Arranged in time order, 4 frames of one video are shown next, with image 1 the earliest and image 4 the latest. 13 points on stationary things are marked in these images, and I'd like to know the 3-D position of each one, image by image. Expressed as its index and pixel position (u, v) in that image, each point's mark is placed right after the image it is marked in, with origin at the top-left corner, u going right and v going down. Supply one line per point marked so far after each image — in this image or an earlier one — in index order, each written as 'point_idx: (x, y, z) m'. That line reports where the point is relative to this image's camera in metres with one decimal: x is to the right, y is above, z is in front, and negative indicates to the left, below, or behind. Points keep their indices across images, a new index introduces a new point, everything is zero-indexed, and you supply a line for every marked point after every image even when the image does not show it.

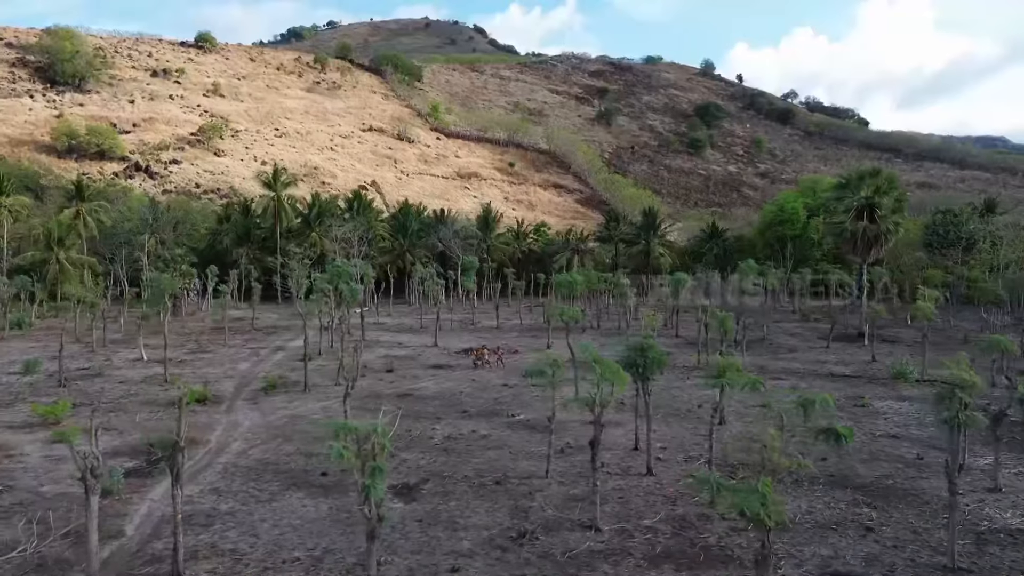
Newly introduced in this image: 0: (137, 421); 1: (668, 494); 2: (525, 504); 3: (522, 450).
0: (-9.8, -3.5, +19.2) m
1: (+2.8, -3.7, +13.2) m
2: (+0.3, -3.8, +12.8) m
3: (+0.2, -3.6, +16.3) m
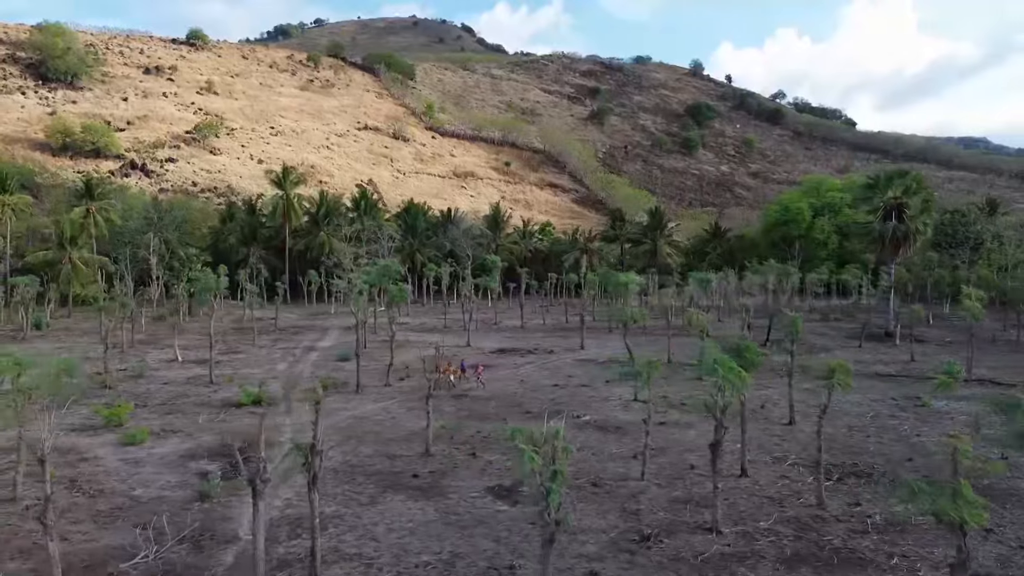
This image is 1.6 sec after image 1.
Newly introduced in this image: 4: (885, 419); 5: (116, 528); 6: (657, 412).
0: (-8.0, -3.5, +19.0) m
1: (+4.7, -3.7, +13.2) m
2: (+2.1, -3.8, +12.8) m
3: (+2.0, -3.6, +16.2) m
4: (+9.8, -3.4, +19.2) m
5: (-6.3, -3.9, +11.8) m
6: (+4.0, -3.4, +20.1) m
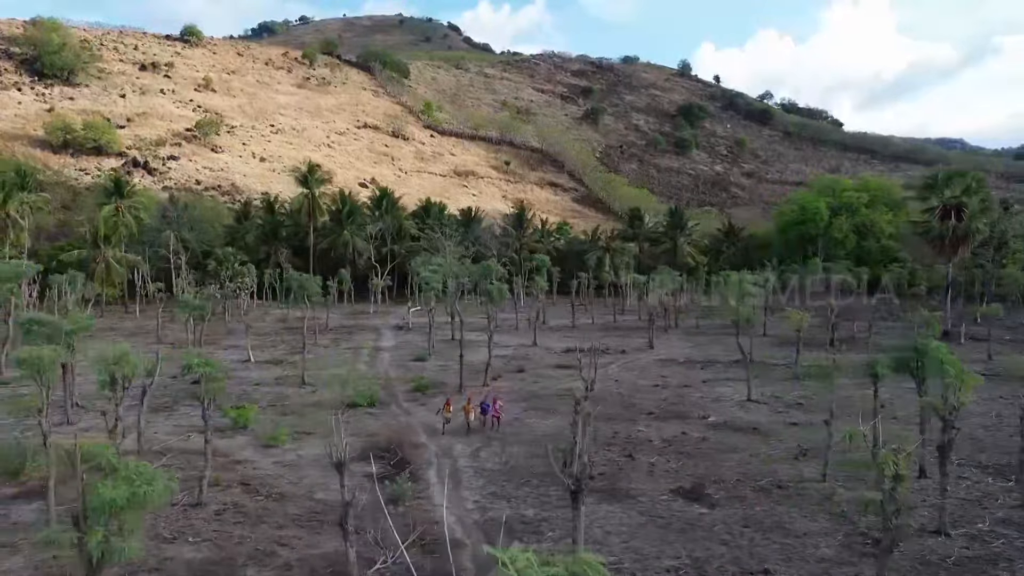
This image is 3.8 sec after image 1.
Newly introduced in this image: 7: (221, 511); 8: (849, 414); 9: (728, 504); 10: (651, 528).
0: (-4.7, -3.5, +18.7) m
1: (+8.1, -3.7, +13.1) m
2: (+5.6, -3.8, +12.6) m
3: (+5.4, -3.6, +16.1) m
4: (+13.1, -3.4, +19.2) m
5: (-2.9, -3.9, +11.5) m
6: (+7.3, -3.4, +20.0) m
7: (-4.9, -3.8, +12.4) m
8: (+8.8, -3.3, +19.2) m
9: (+3.8, -3.8, +12.9) m
10: (+2.2, -3.9, +11.8) m
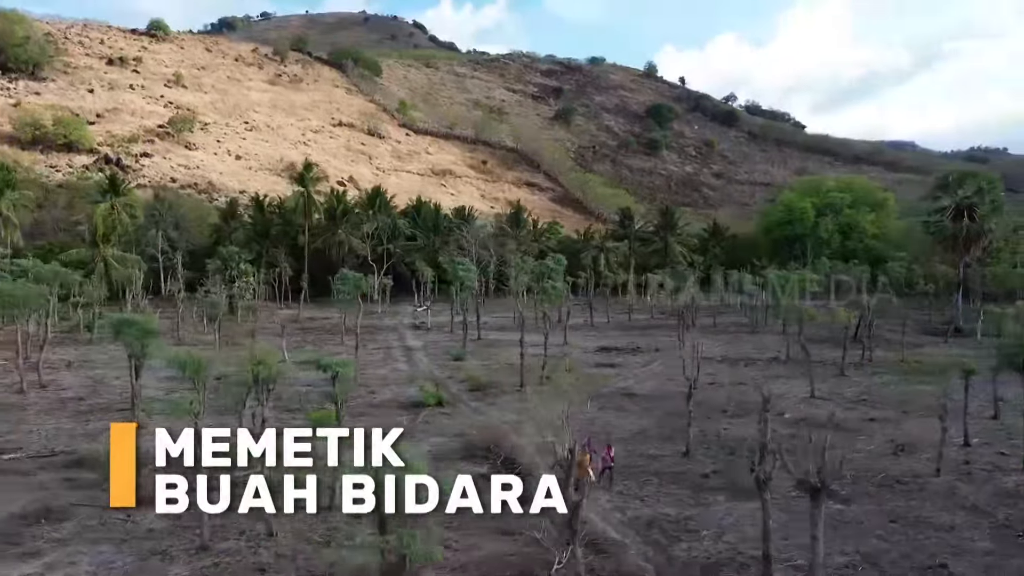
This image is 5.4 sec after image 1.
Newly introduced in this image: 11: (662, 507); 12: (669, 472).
0: (-2.6, -3.5, +18.4) m
1: (+10.5, -3.7, +13.4) m
2: (+8.0, -3.8, +12.9) m
3: (+7.6, -3.6, +16.3) m
4: (+15.2, -3.3, +19.8) m
5: (-0.4, -3.8, +11.4) m
6: (+9.3, -3.4, +20.3) m
7: (-2.5, -3.8, +12.2) m
8: (+10.9, -3.3, +19.5) m
9: (+6.2, -3.8, +13.1) m
10: (+4.6, -3.8, +11.9) m
11: (+2.5, -3.8, +12.6) m
12: (+3.1, -3.7, +14.7) m
